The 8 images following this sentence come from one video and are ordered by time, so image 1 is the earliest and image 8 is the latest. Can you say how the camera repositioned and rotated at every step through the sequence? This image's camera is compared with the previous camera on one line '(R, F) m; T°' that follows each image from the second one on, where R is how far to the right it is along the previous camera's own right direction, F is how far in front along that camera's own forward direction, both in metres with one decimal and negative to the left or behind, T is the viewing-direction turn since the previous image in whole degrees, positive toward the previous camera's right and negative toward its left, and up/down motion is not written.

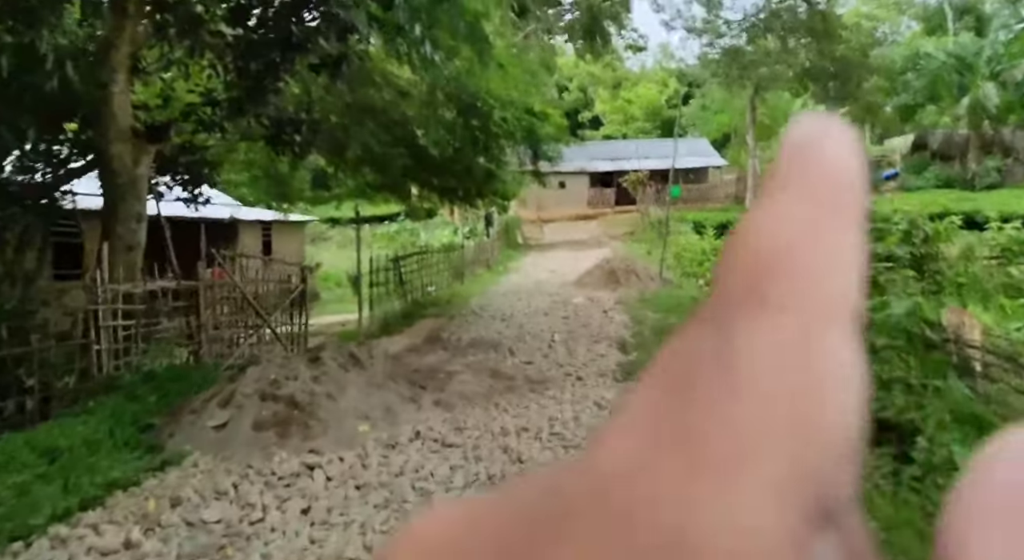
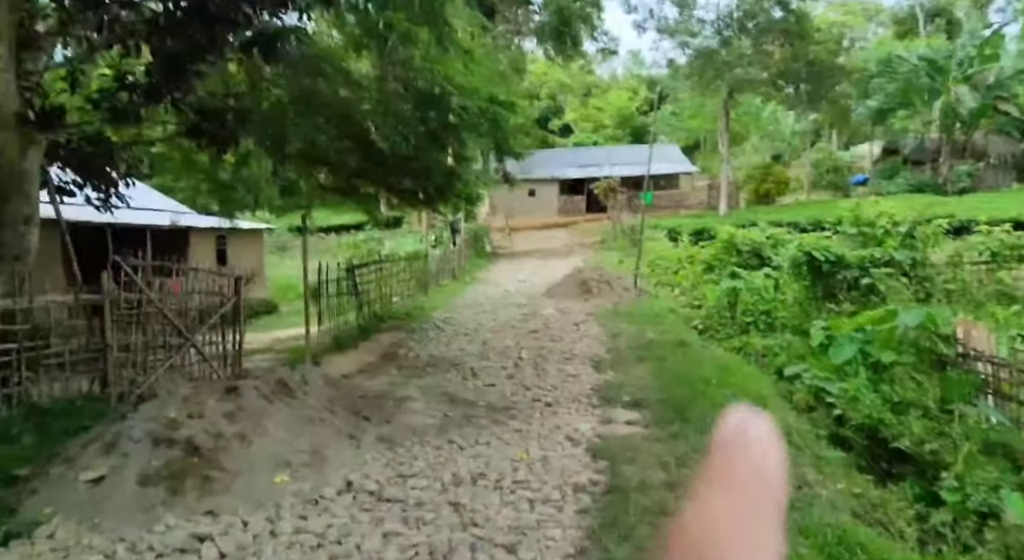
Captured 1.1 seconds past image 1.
(+0.1, +0.8) m; +2°
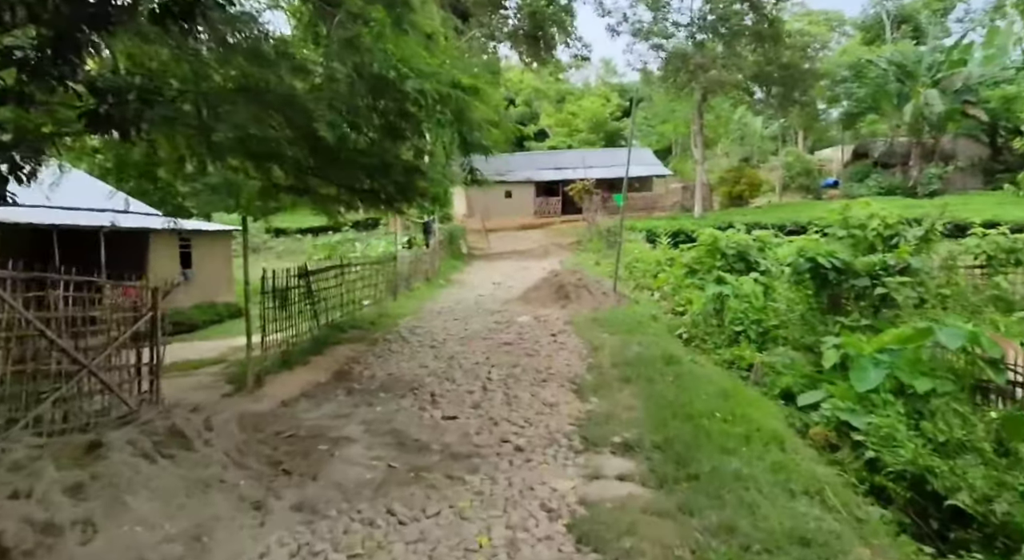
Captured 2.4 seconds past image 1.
(+0.1, +1.0) m; +2°
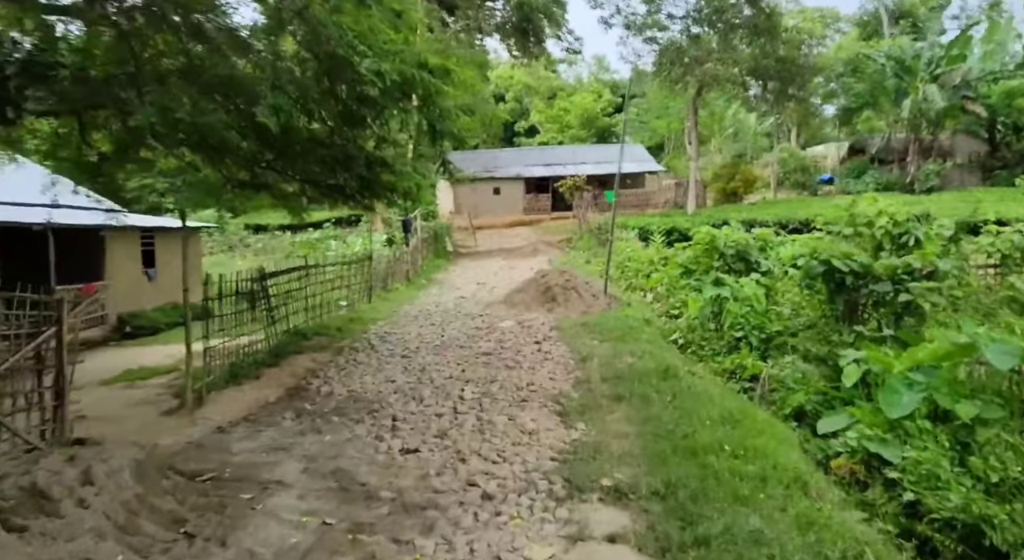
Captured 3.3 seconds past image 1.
(+0.1, +0.8) m; +1°
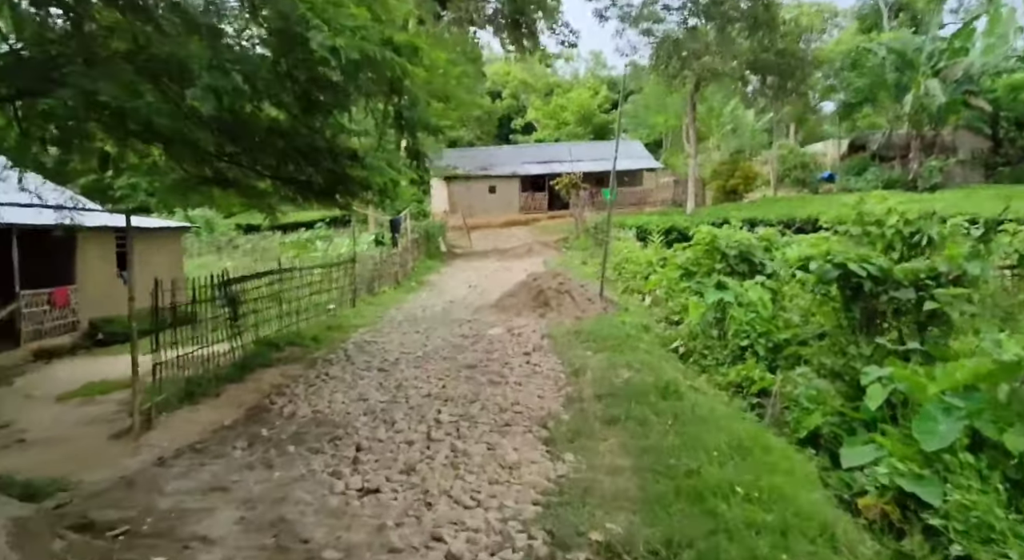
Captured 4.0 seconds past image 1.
(+0.1, +0.6) m; 0°
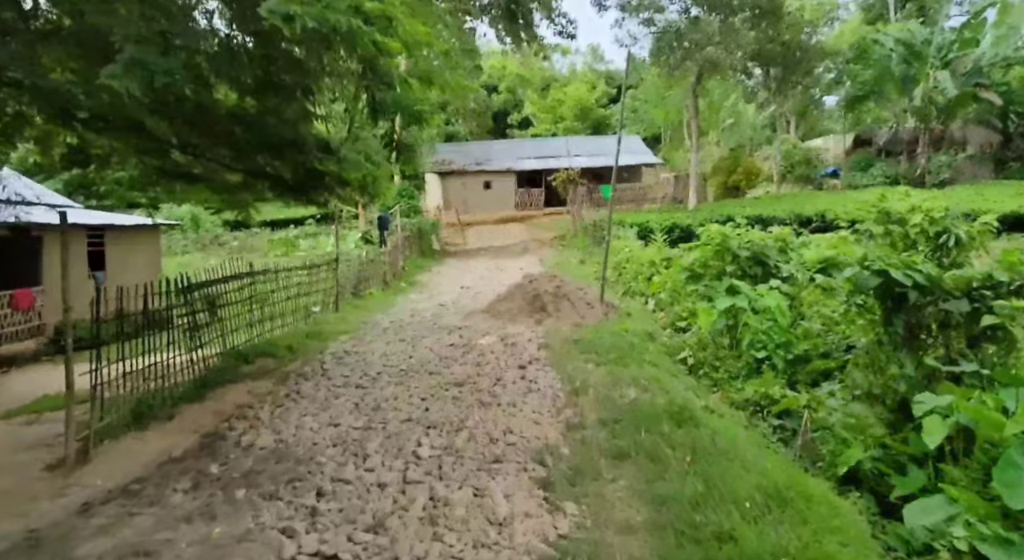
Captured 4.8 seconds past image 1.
(0.0, +0.7) m; 0°
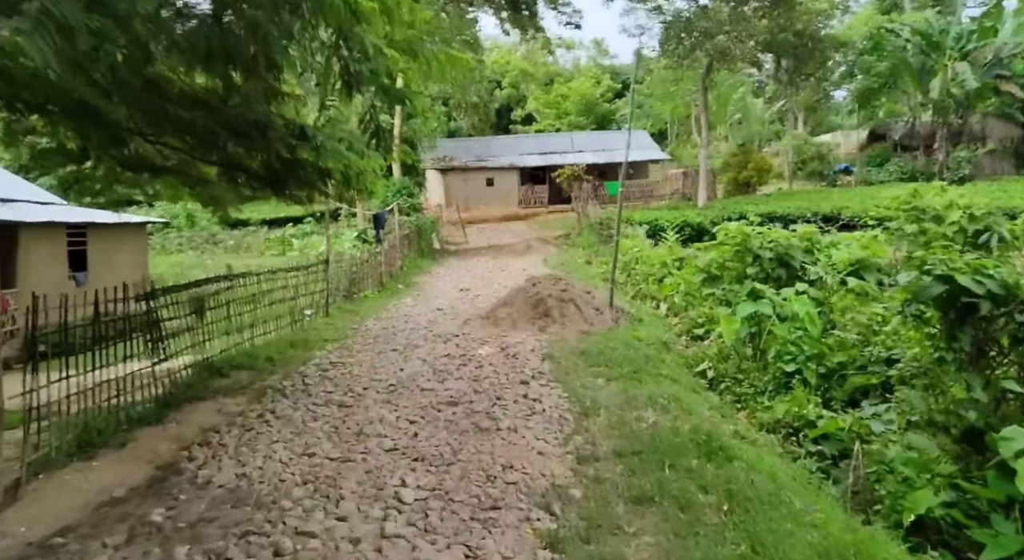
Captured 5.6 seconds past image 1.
(0.0, +0.7) m; 0°
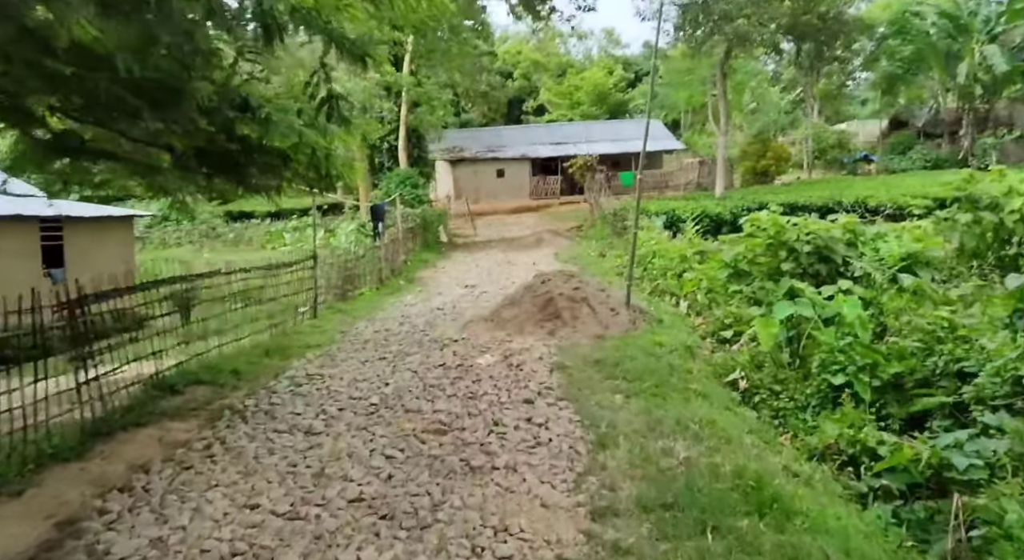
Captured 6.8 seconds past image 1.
(+0.1, +1.0) m; -1°
